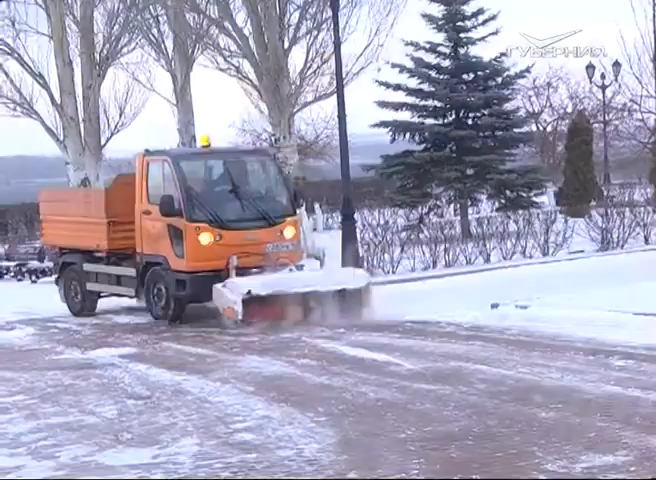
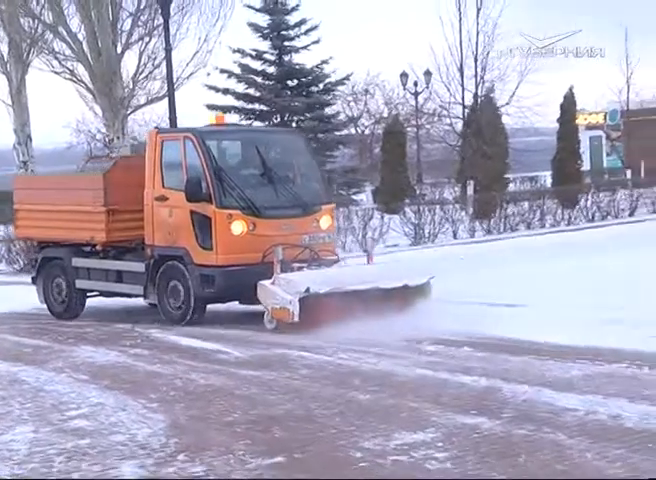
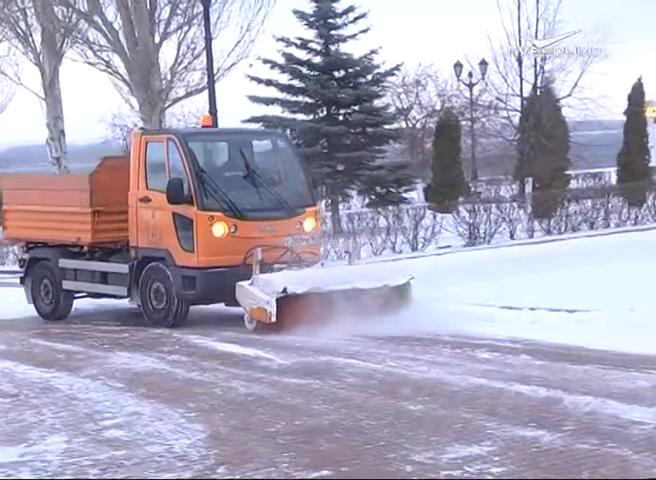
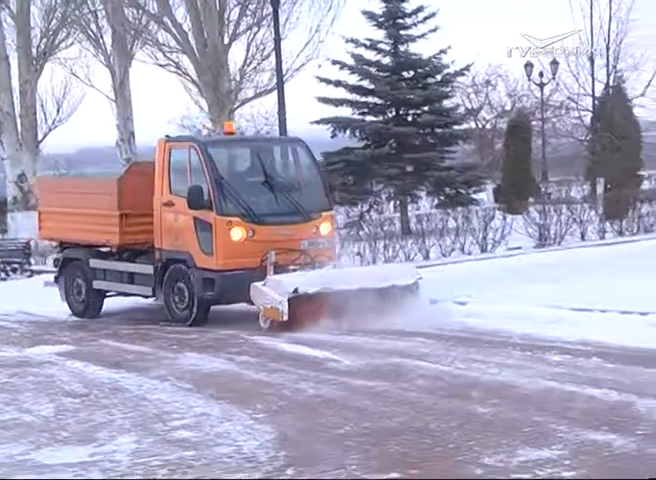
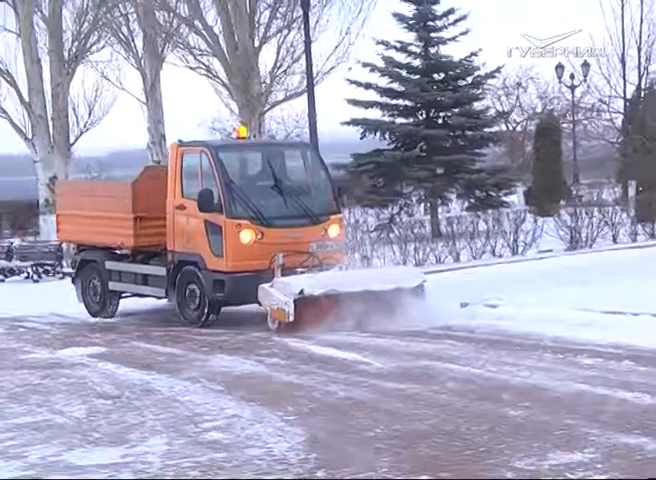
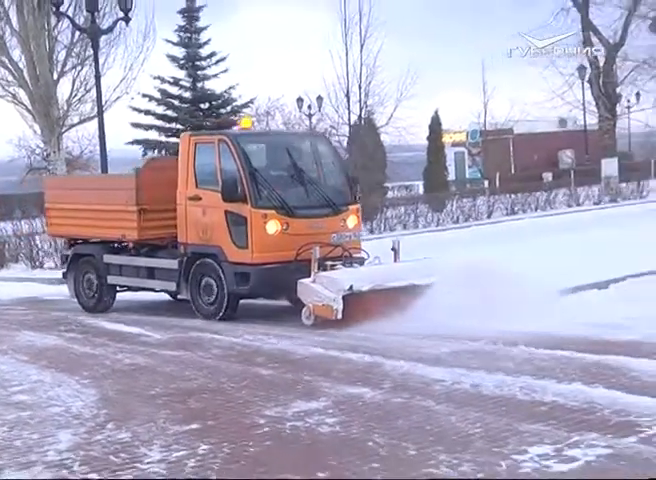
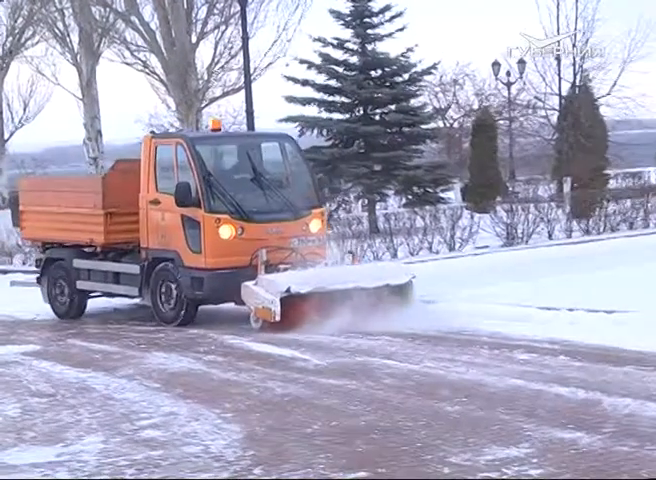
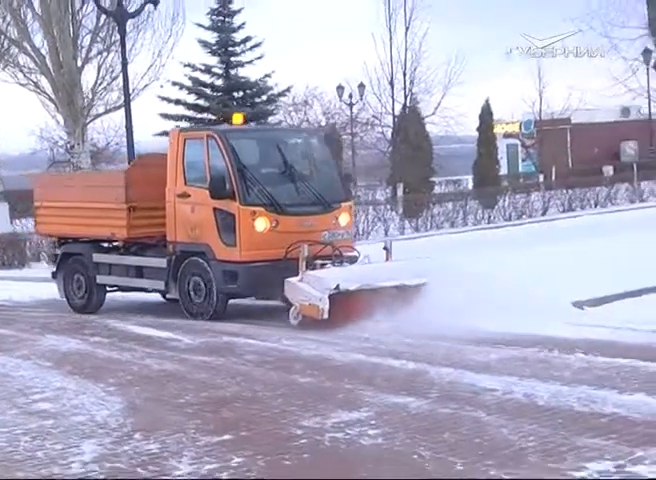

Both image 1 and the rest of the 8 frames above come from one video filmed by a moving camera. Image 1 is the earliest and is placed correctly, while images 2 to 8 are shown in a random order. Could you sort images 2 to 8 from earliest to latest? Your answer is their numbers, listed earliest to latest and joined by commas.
5, 4, 7, 3, 2, 8, 6
